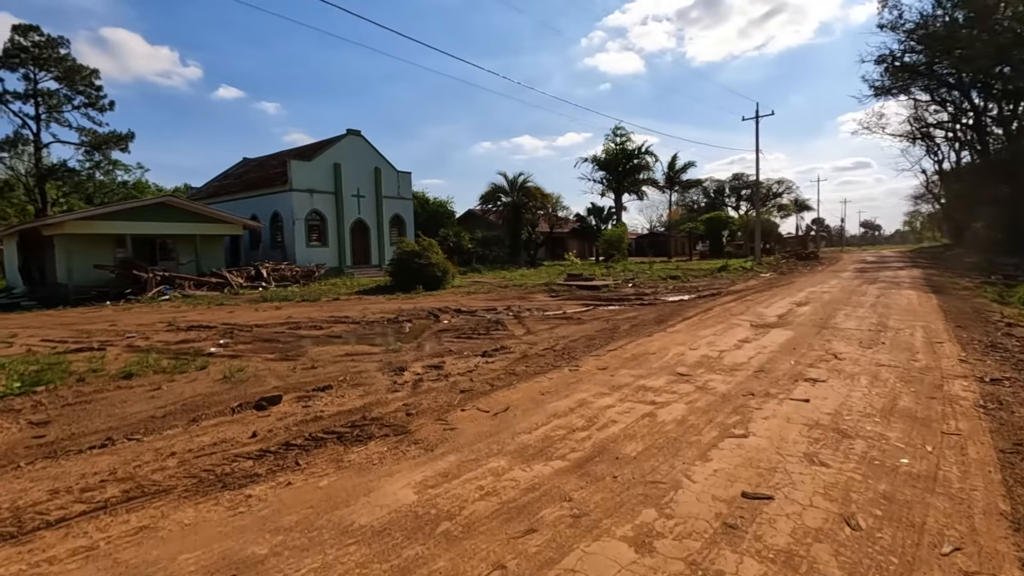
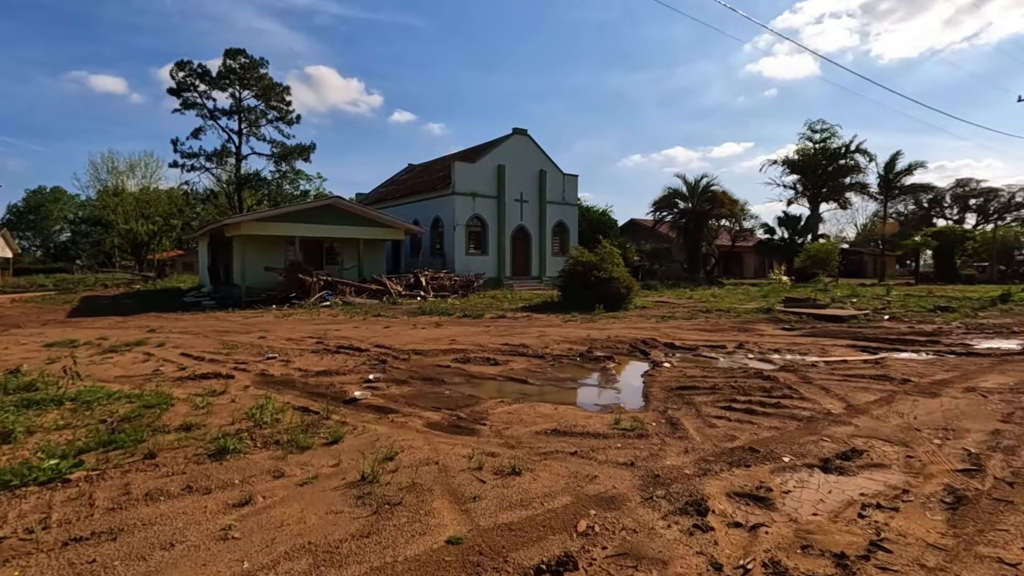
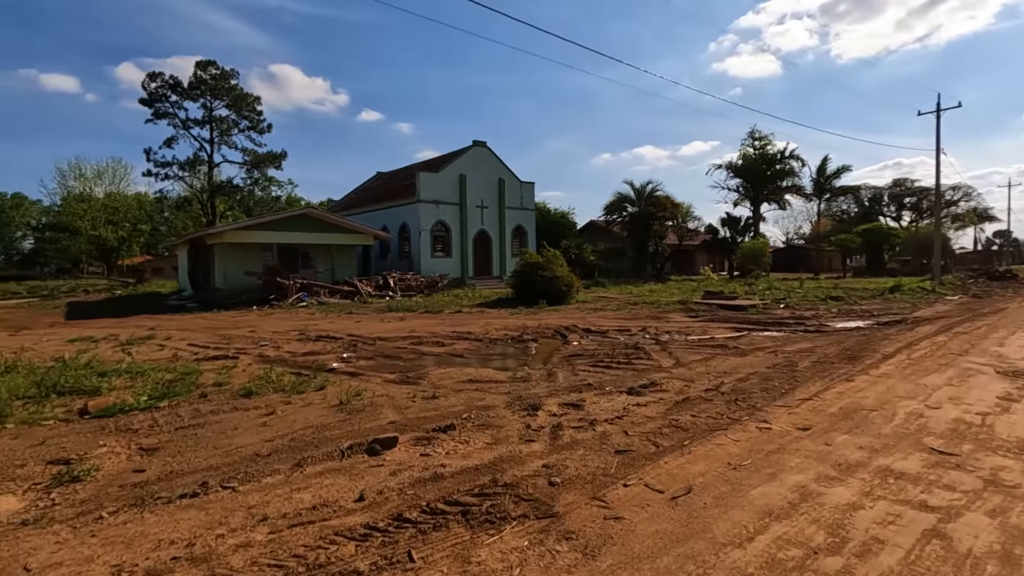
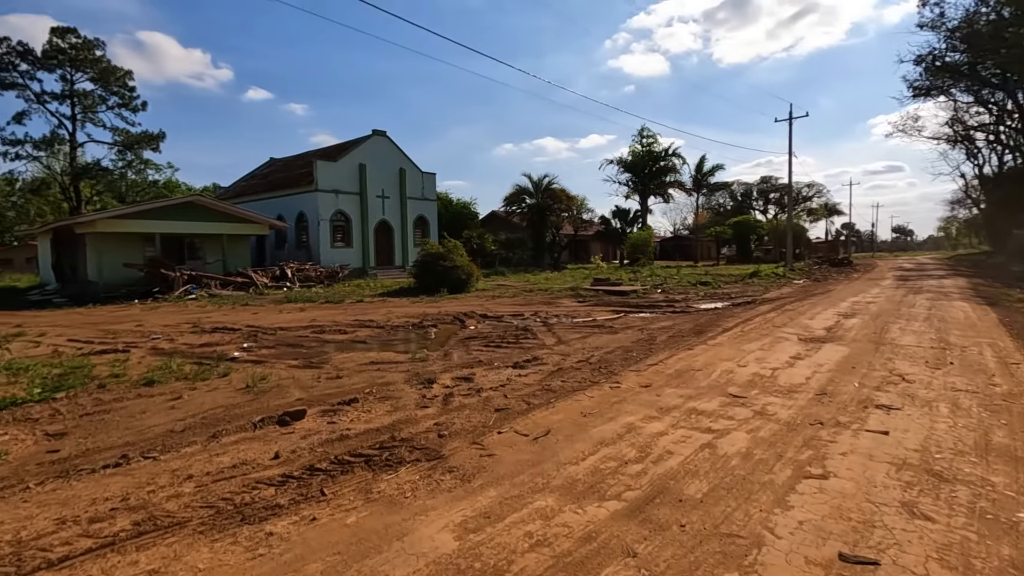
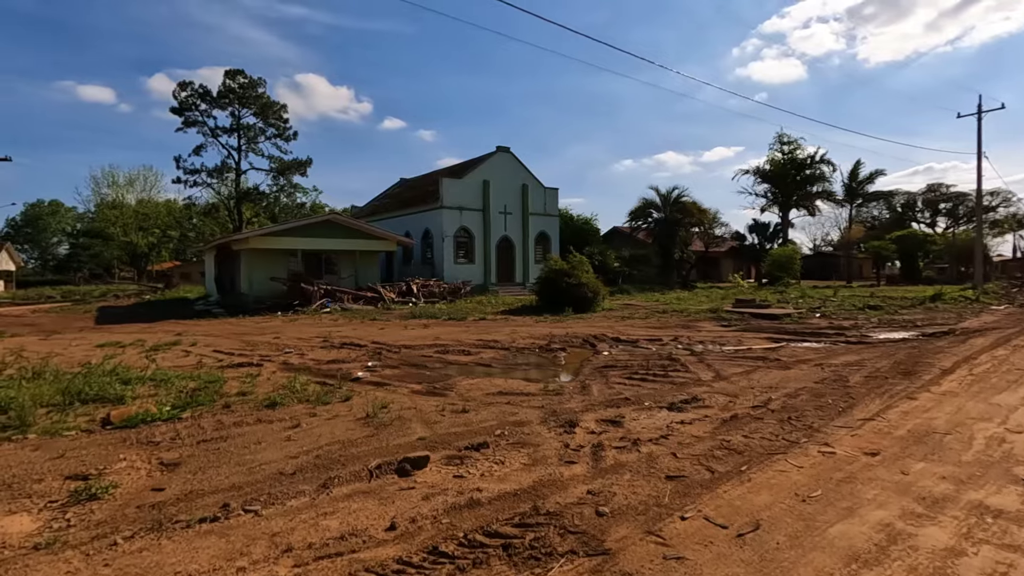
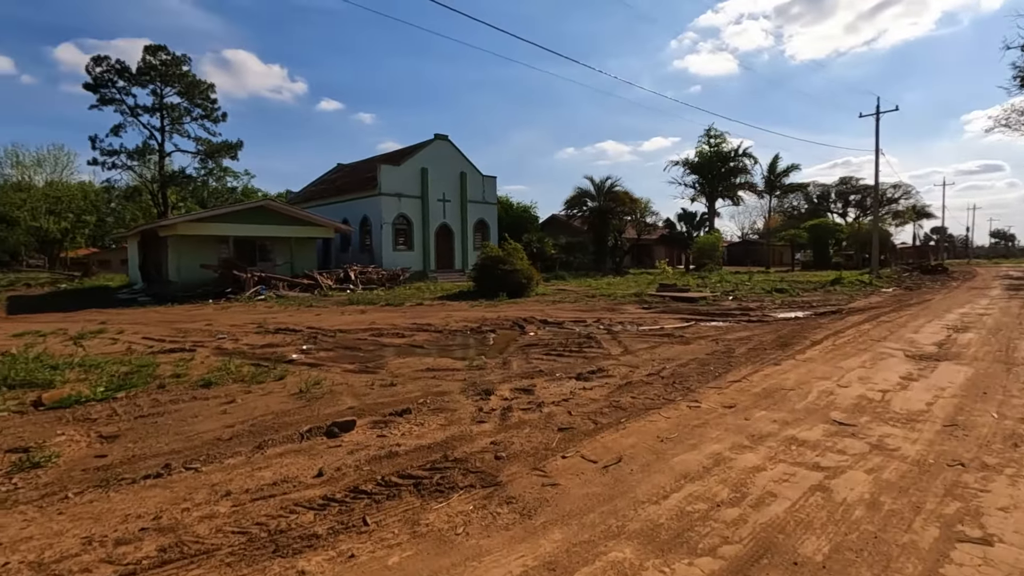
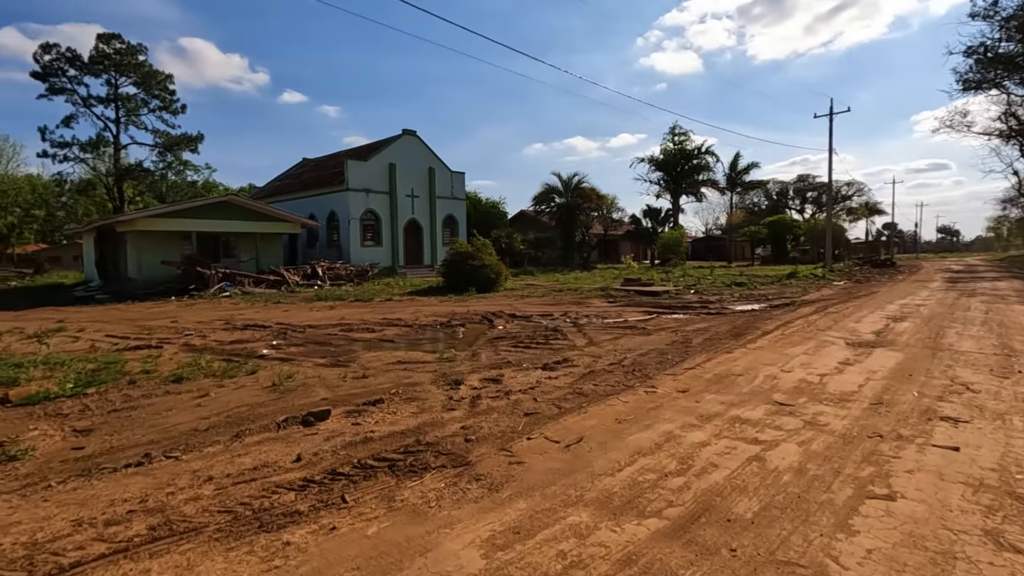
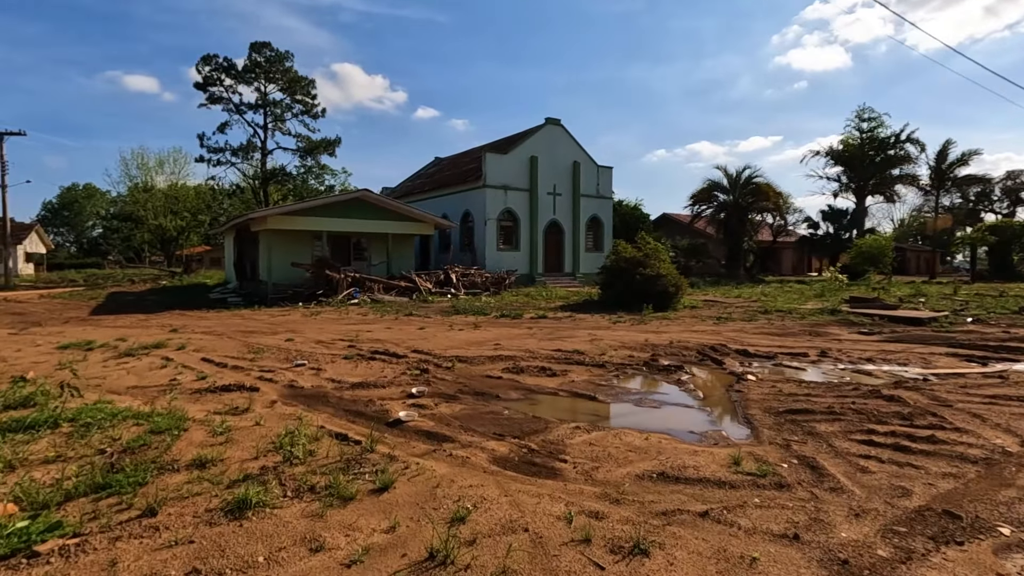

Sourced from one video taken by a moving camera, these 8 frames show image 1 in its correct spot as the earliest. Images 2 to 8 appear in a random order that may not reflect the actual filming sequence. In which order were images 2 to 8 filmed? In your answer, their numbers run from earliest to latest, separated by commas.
4, 7, 6, 3, 5, 2, 8
